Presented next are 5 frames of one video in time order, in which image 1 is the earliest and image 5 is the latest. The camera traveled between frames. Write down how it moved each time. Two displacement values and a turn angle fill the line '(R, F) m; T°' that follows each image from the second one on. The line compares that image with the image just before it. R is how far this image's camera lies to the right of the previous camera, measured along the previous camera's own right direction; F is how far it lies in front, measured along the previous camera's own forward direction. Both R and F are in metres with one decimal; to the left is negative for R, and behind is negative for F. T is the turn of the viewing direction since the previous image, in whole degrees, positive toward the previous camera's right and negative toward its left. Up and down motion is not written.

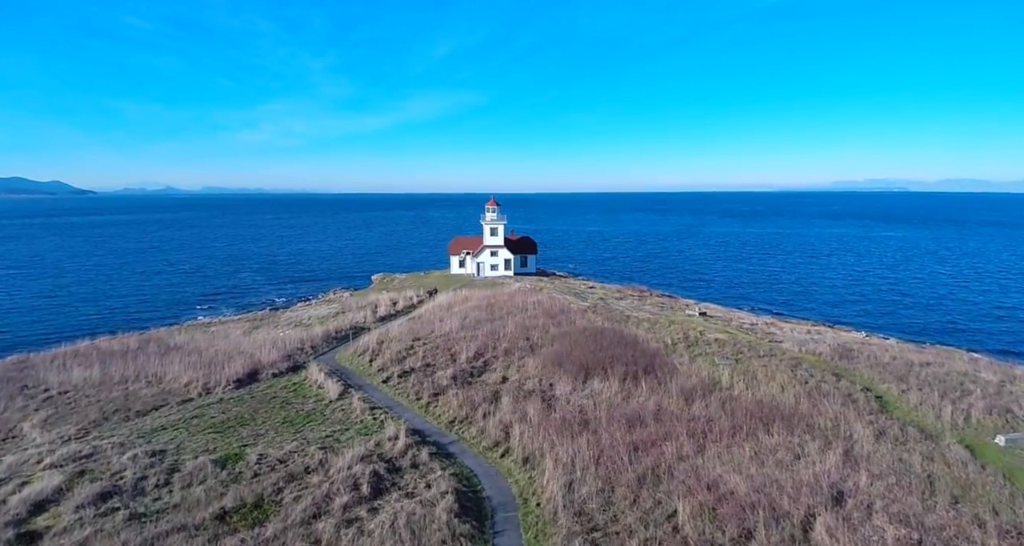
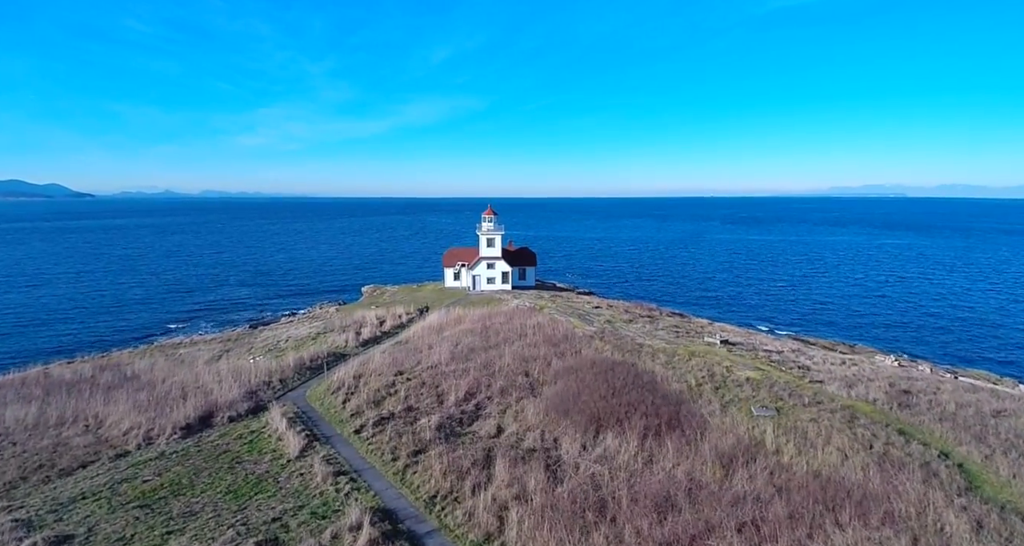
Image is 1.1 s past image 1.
(0.0, +3.5) m; 0°
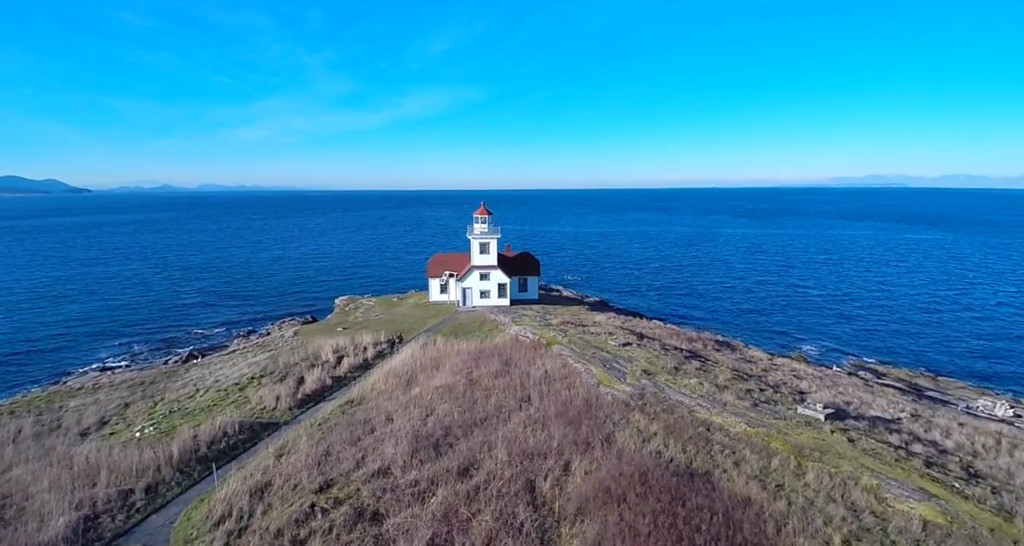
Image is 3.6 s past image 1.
(+0.1, +9.2) m; 0°
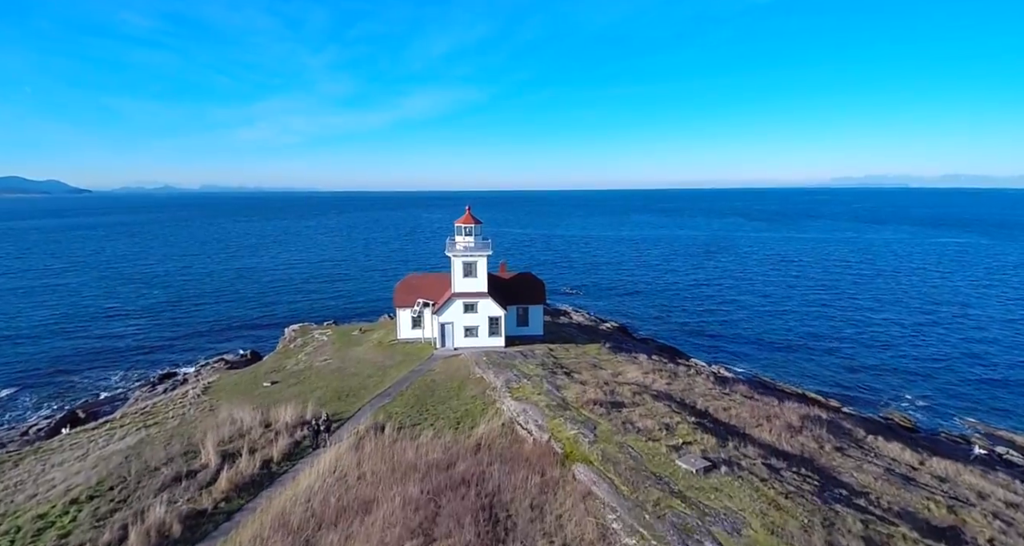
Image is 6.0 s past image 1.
(+0.3, +11.4) m; 0°
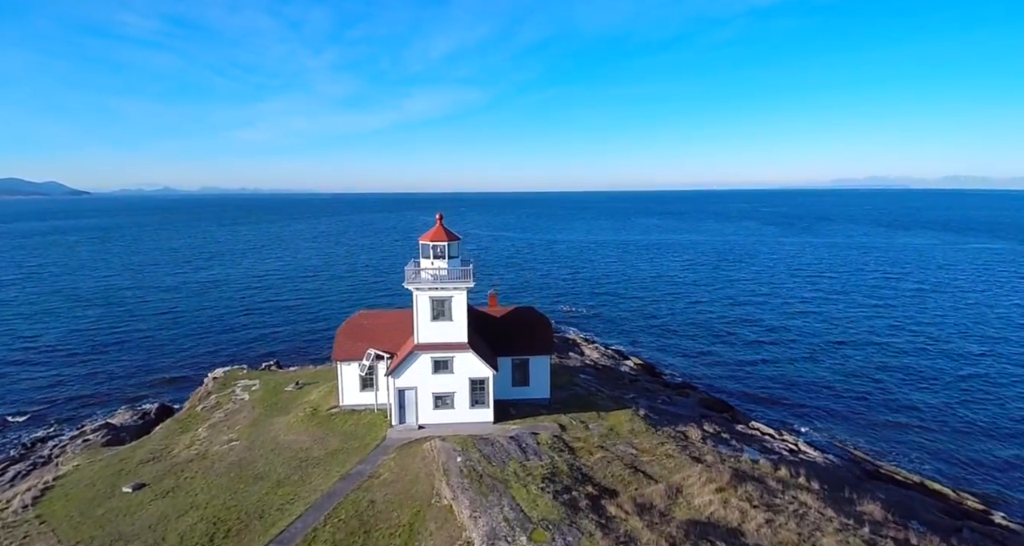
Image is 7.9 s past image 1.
(+0.3, +10.1) m; 0°
